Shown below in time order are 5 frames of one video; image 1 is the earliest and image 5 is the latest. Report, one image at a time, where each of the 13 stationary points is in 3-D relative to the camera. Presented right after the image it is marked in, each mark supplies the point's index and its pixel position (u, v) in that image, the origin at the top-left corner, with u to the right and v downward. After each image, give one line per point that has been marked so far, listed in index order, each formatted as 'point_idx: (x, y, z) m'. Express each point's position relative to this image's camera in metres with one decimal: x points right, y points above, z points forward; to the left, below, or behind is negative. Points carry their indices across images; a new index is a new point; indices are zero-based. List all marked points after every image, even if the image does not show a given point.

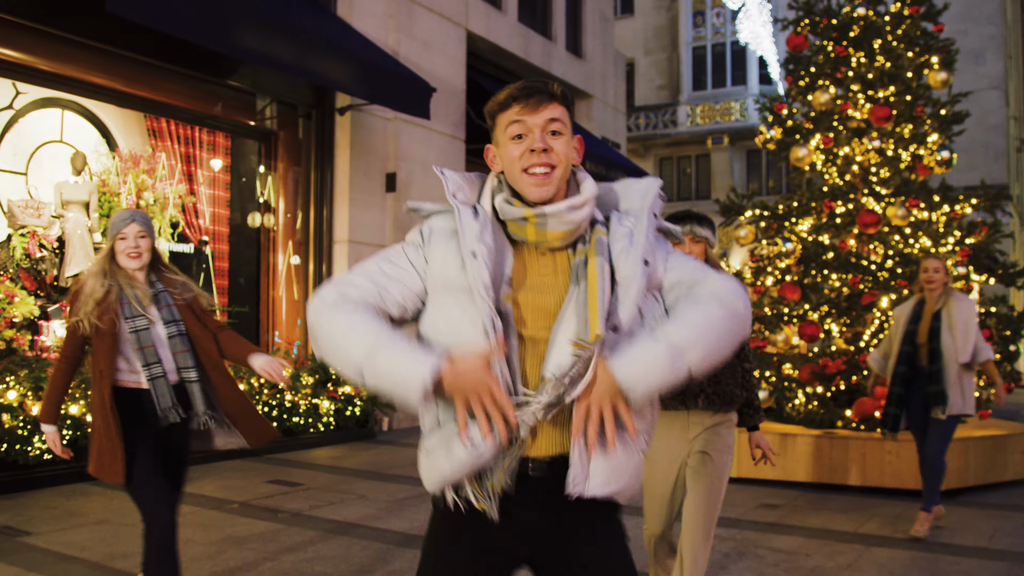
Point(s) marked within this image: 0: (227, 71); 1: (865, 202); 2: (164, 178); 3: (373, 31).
0: (-1.8, +1.4, +7.9) m
1: (+2.0, +0.5, +7.5) m
2: (-2.2, +0.7, +8.2) m
3: (-1.0, +1.9, +9.2) m
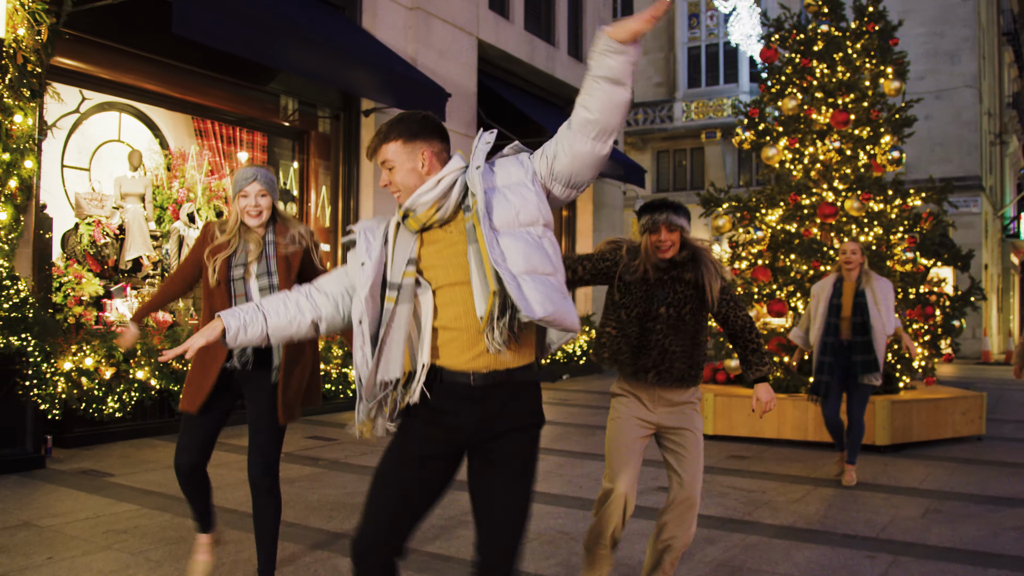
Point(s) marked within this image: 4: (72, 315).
0: (-1.8, +1.5, +8.9) m
1: (+2.0, +0.6, +8.5) m
2: (-2.2, +0.8, +9.2) m
3: (-0.9, +2.0, +10.2) m
4: (-2.6, -0.2, +7.4) m
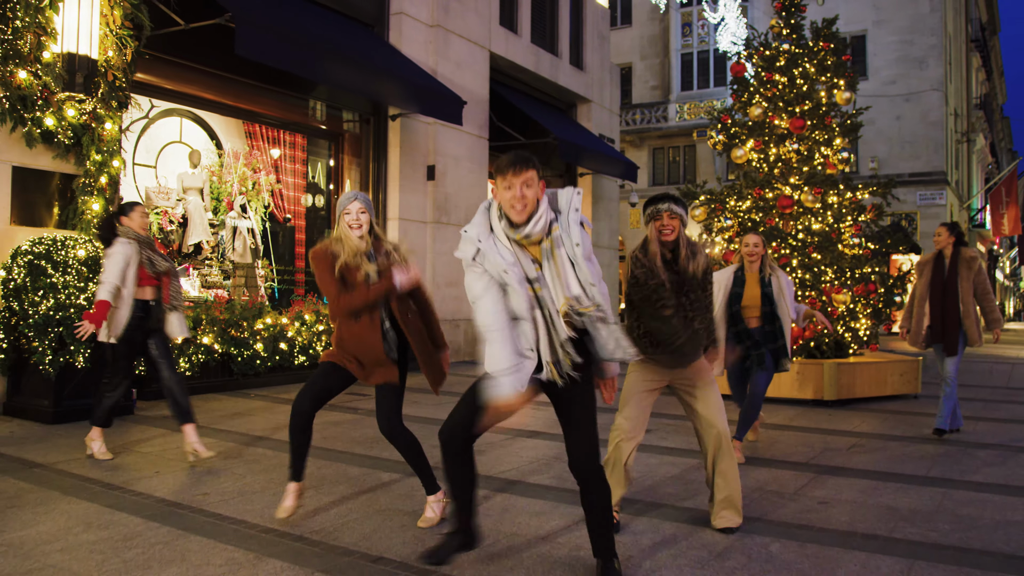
0: (-1.7, +1.7, +10.3) m
1: (+2.1, +0.8, +9.8) m
2: (-2.1, +1.0, +10.6) m
3: (-0.9, +2.2, +11.5) m
4: (-2.5, 0.0, +8.8) m
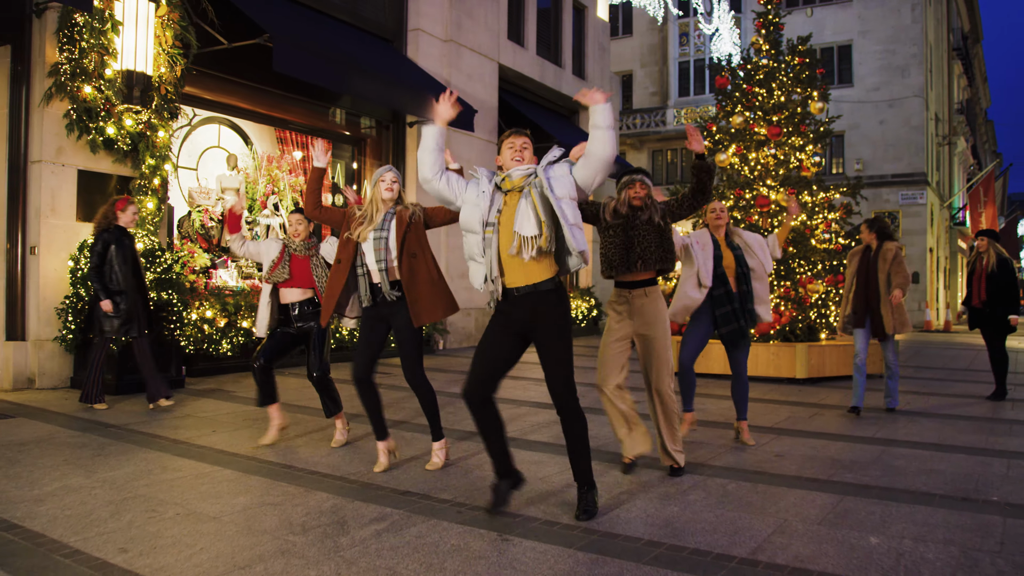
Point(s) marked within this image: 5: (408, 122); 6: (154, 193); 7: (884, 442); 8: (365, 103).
0: (-1.6, +1.7, +11.3) m
1: (+2.2, +0.9, +10.8) m
2: (-2.1, +1.1, +11.6) m
3: (-0.8, +2.2, +12.6) m
4: (-2.5, +0.1, +9.8) m
5: (-1.1, +1.8, +13.6) m
6: (-2.6, +0.7, +9.2) m
7: (+2.1, -0.9, +7.1) m
8: (-1.5, +1.9, +12.8) m
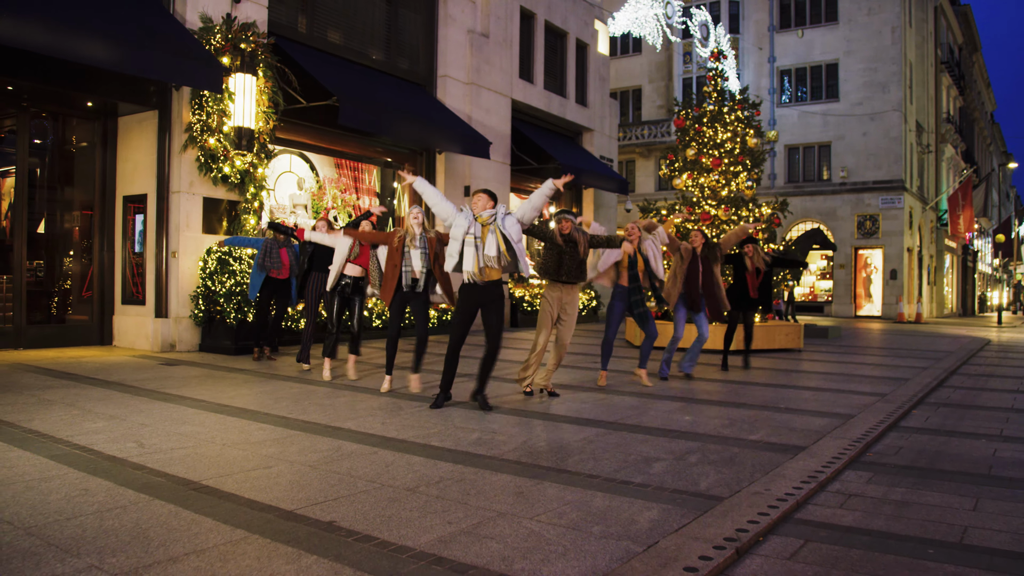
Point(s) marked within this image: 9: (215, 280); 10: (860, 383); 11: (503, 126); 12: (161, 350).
0: (-1.6, +1.8, +15.0) m
1: (+2.2, +0.9, +14.4) m
2: (-2.0, +1.2, +15.3) m
3: (-0.7, +2.3, +16.2) m
4: (-2.5, +0.1, +13.5) m
5: (-1.0, +1.9, +17.2) m
6: (-2.6, +0.8, +12.9) m
7: (+2.0, -0.8, +10.6) m
8: (-1.4, +2.0, +16.4) m
9: (-2.9, +0.1, +12.1) m
10: (+3.0, -0.8, +10.9) m
11: (-0.1, +2.2, +17.3) m
12: (-3.4, -0.6, +12.2) m
